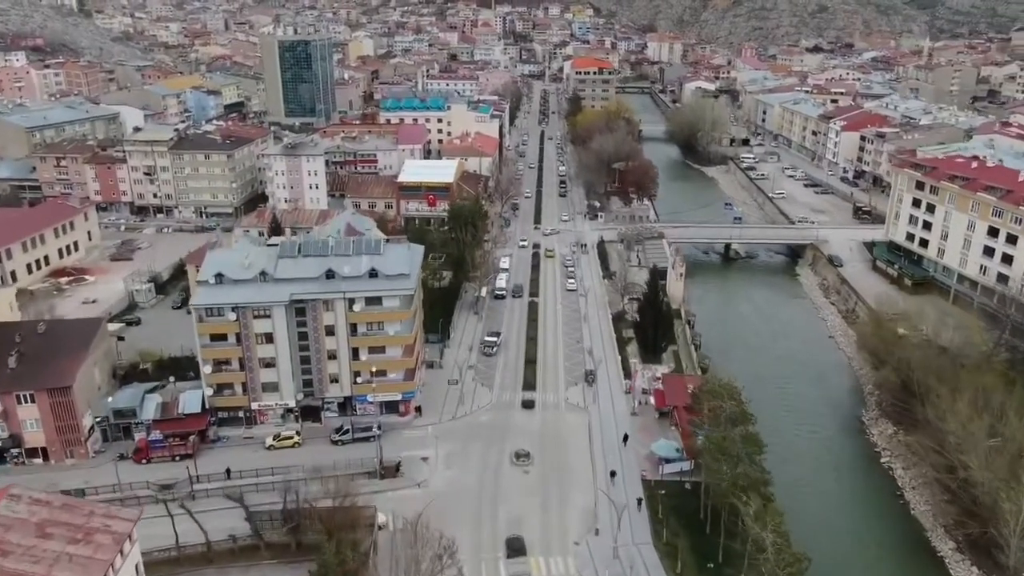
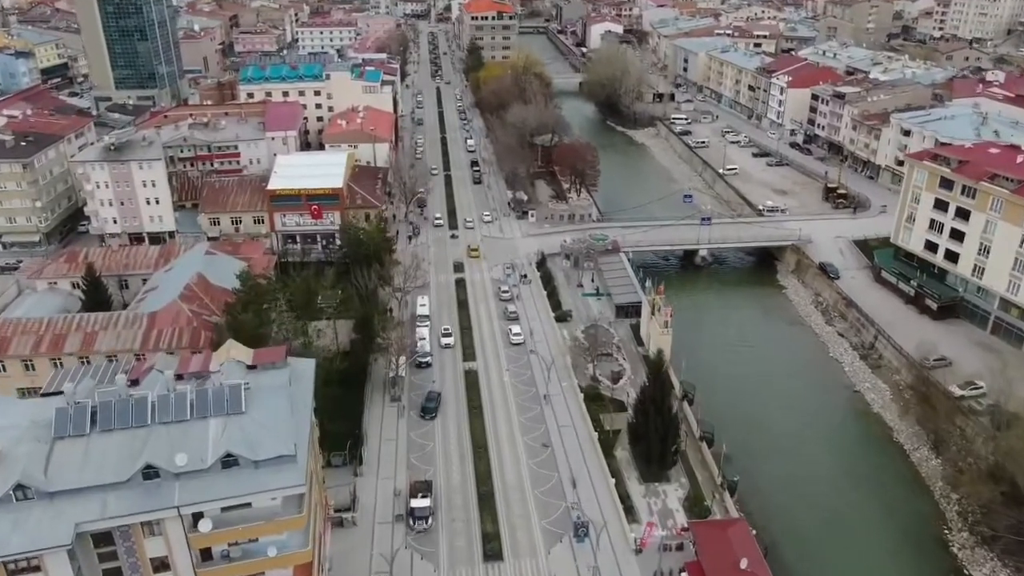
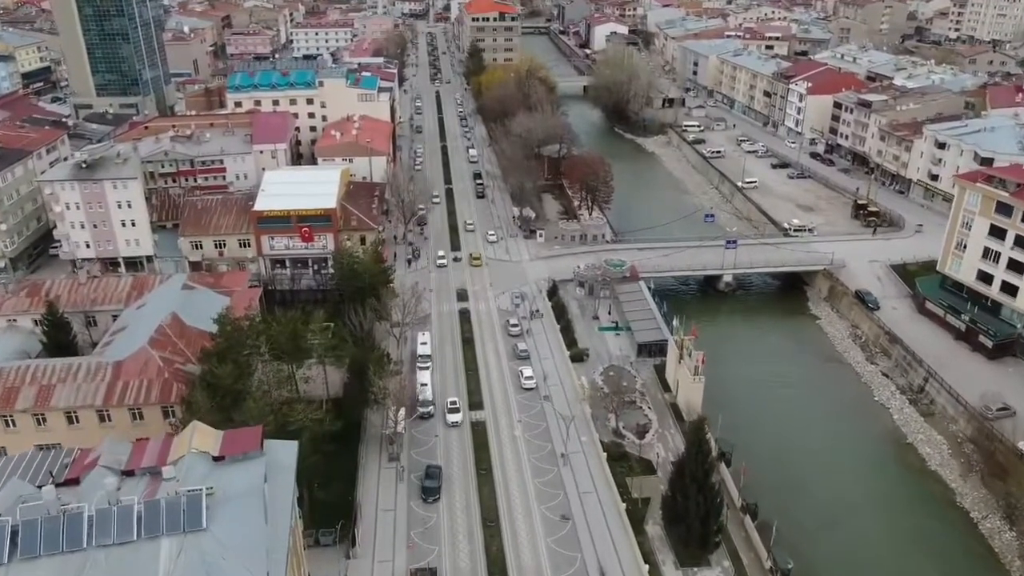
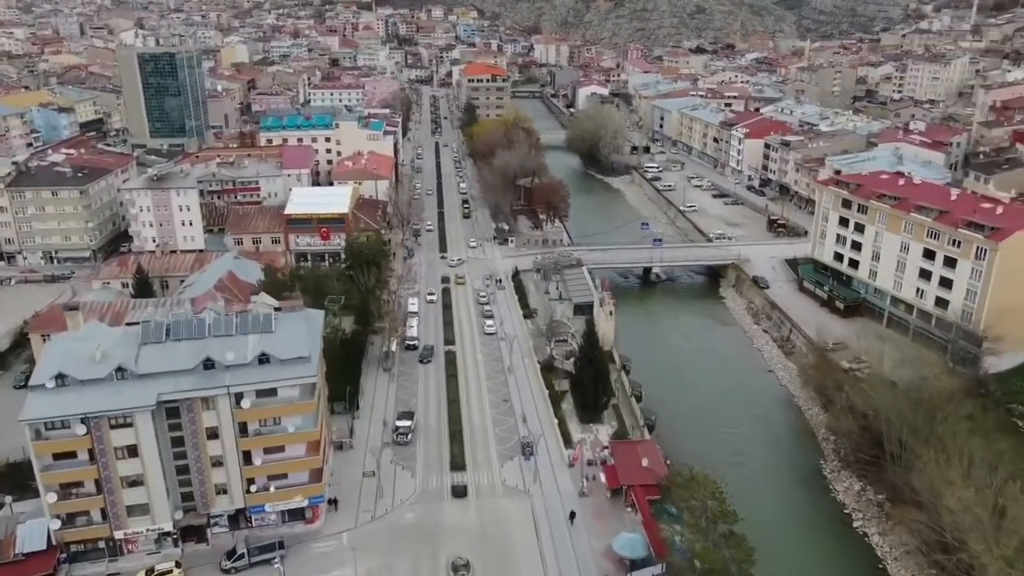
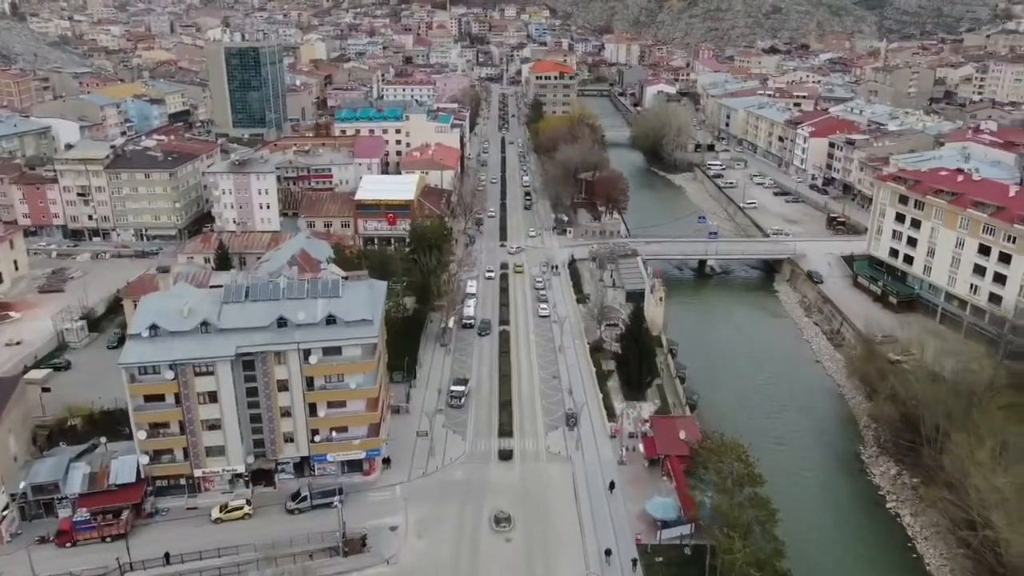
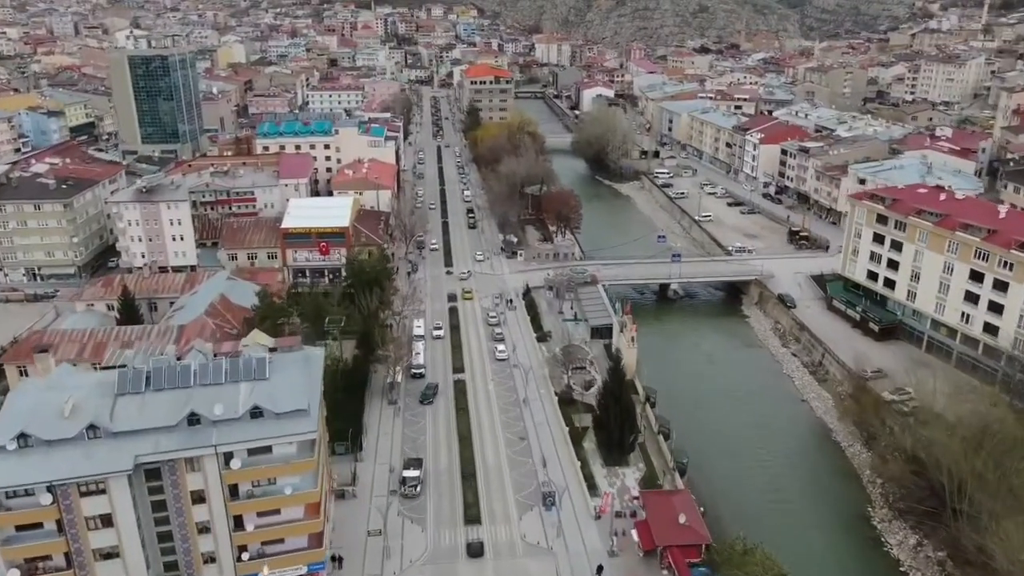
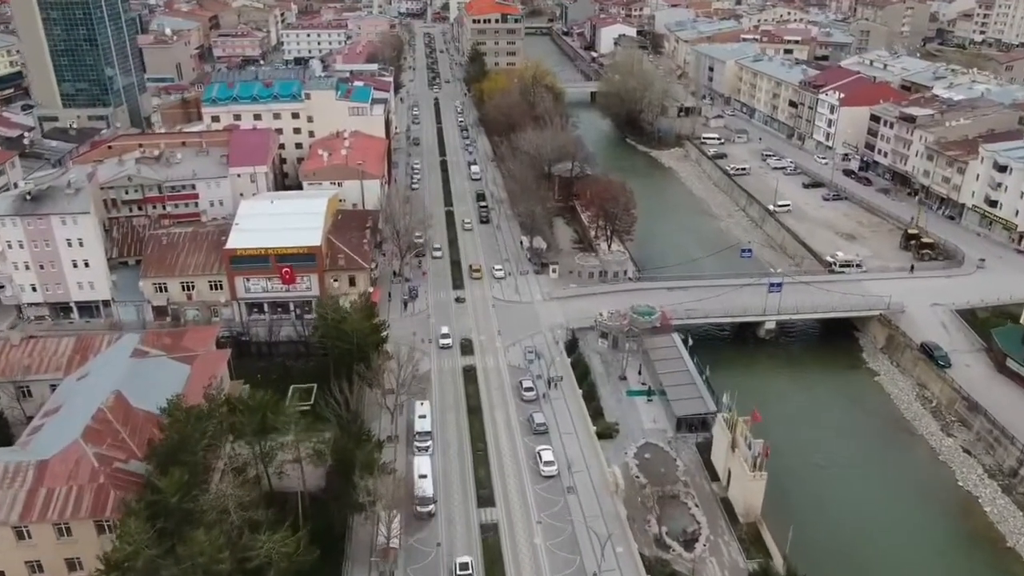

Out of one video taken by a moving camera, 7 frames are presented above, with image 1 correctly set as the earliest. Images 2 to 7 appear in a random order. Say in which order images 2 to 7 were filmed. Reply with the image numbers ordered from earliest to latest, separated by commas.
5, 4, 6, 2, 3, 7
